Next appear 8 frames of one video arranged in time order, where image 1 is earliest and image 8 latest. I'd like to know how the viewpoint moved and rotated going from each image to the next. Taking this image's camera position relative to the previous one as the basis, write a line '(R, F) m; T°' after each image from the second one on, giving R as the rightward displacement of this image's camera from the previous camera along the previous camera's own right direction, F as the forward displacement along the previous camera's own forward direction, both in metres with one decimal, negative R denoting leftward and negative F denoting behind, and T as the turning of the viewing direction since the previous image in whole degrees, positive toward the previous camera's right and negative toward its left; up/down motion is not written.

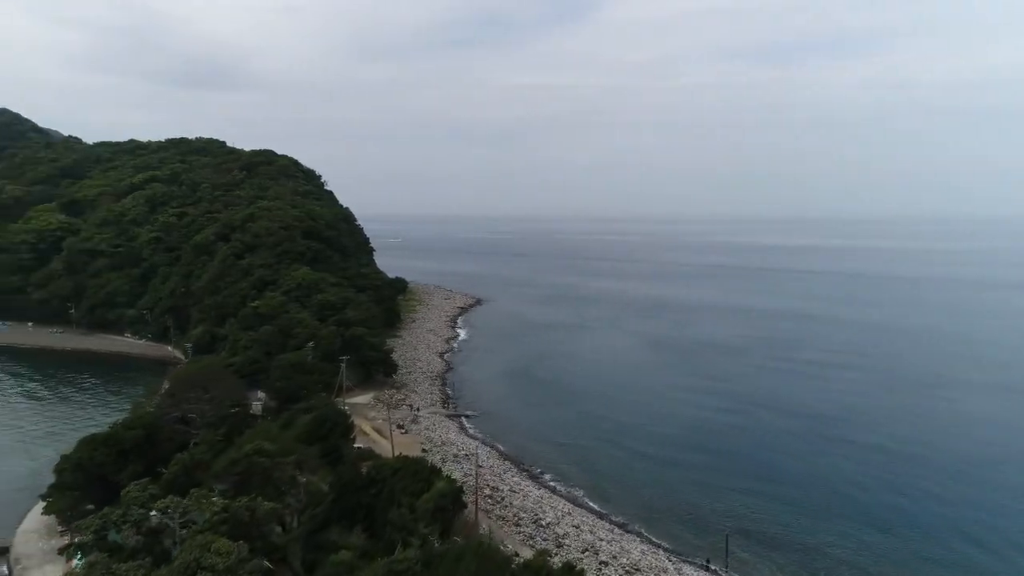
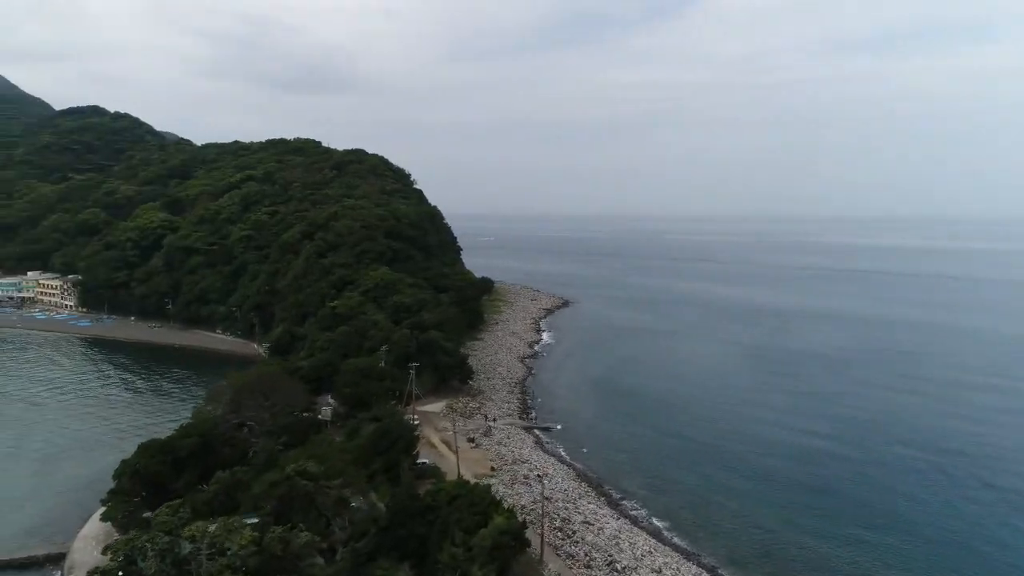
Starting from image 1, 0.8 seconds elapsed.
(+0.4, +2.3) m; -7°
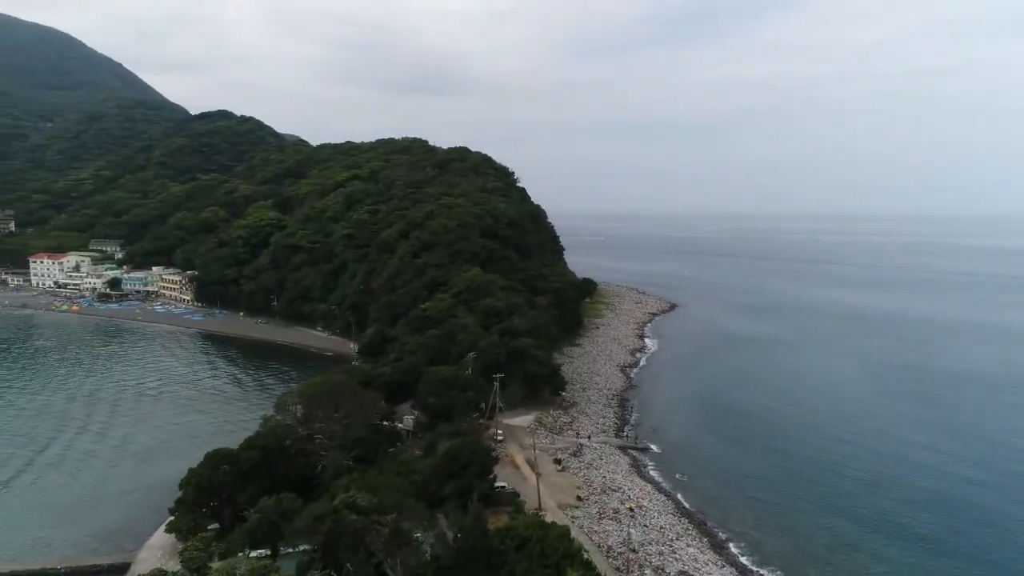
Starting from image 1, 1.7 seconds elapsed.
(+0.5, +2.5) m; -9°
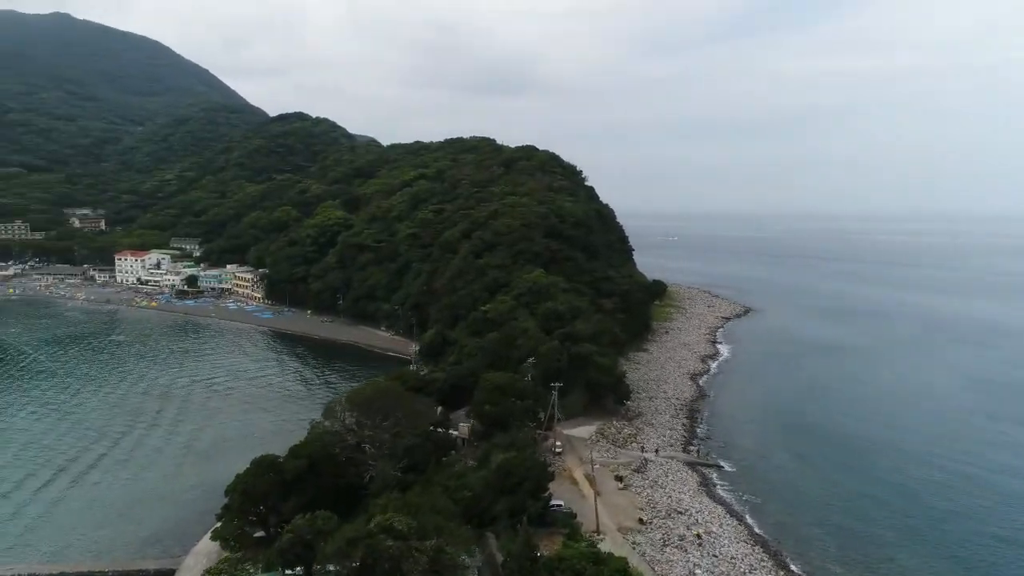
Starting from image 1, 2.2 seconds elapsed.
(+0.3, +1.4) m; -6°
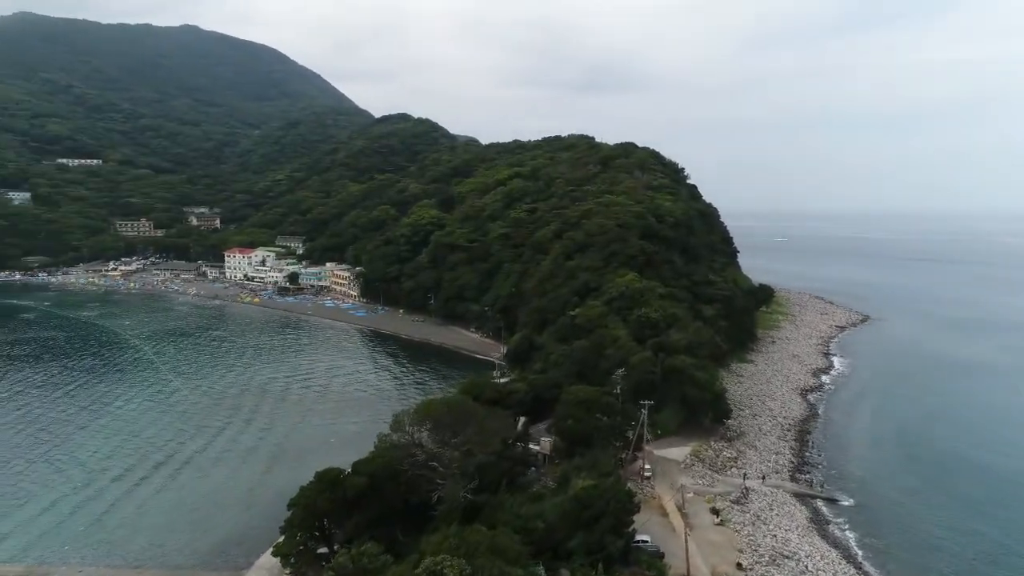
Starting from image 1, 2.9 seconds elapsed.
(+0.4, +2.0) m; -8°
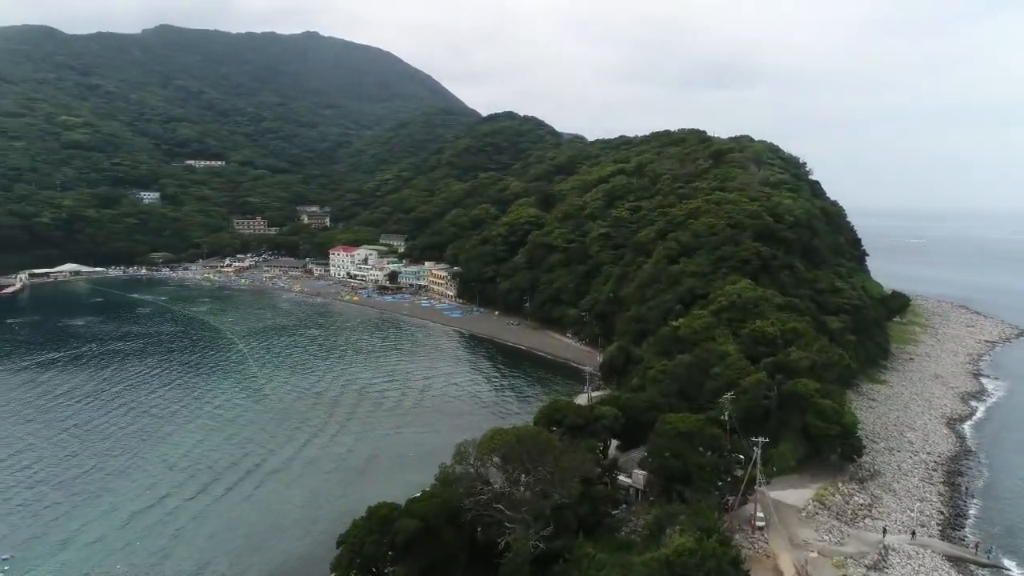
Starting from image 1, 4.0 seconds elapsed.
(+0.5, +3.0) m; -9°
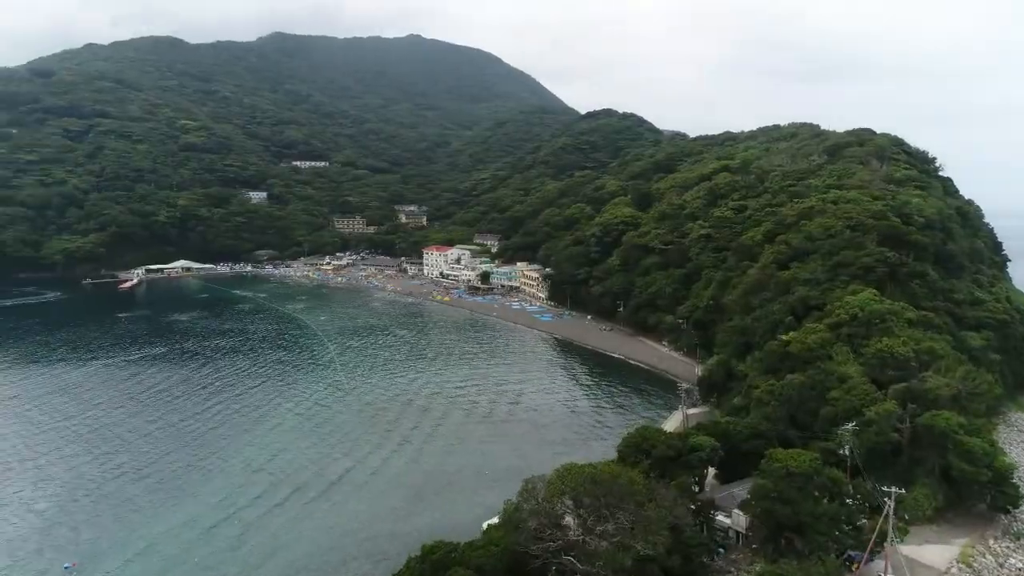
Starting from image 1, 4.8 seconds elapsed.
(+0.4, +2.3) m; -8°
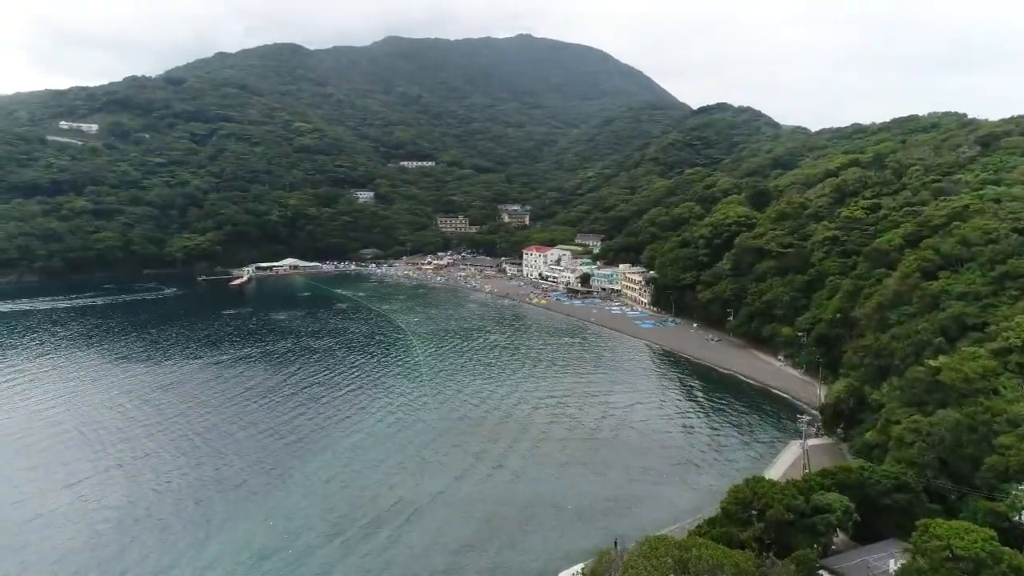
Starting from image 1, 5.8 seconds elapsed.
(+0.6, +3.0) m; -9°
